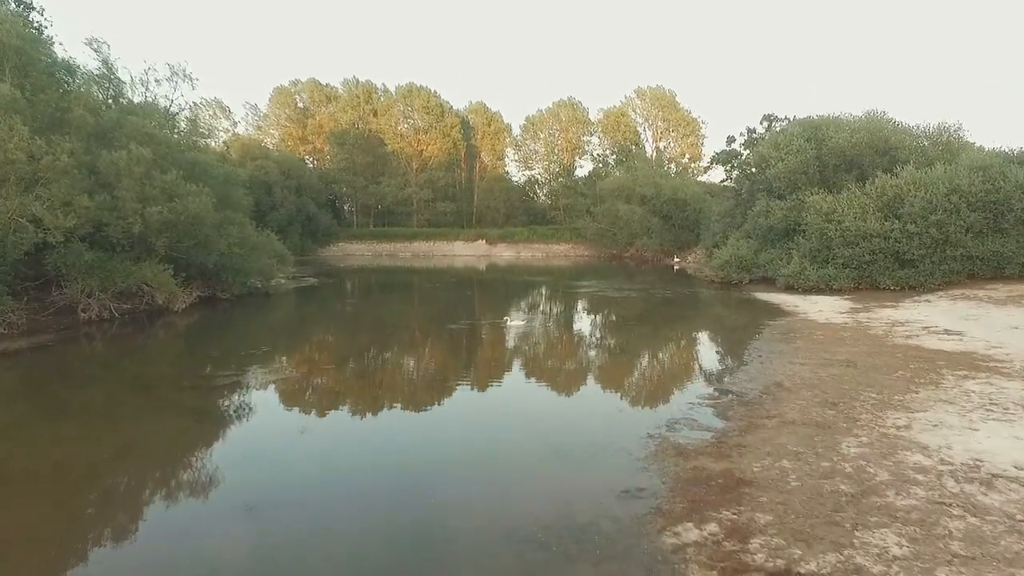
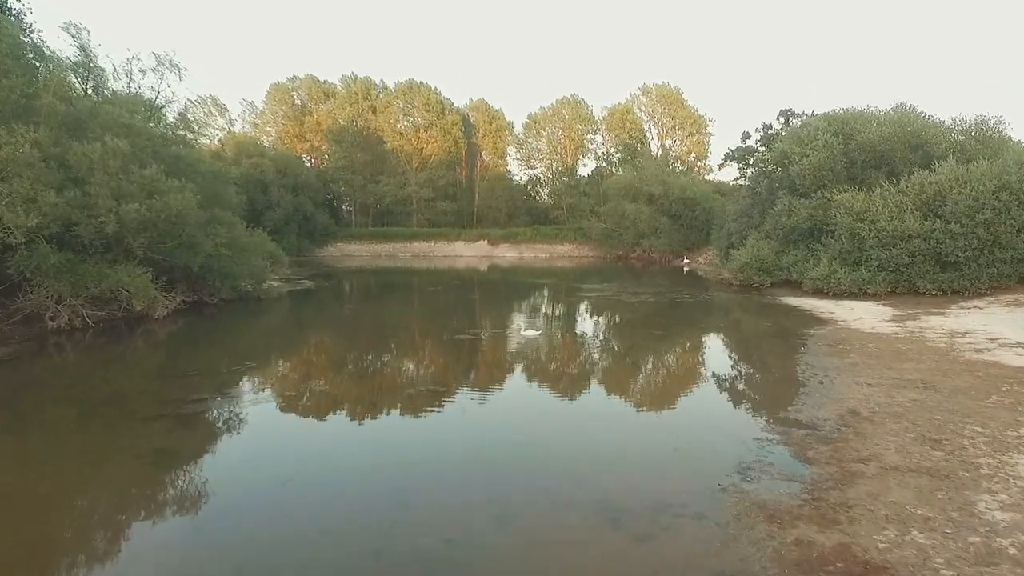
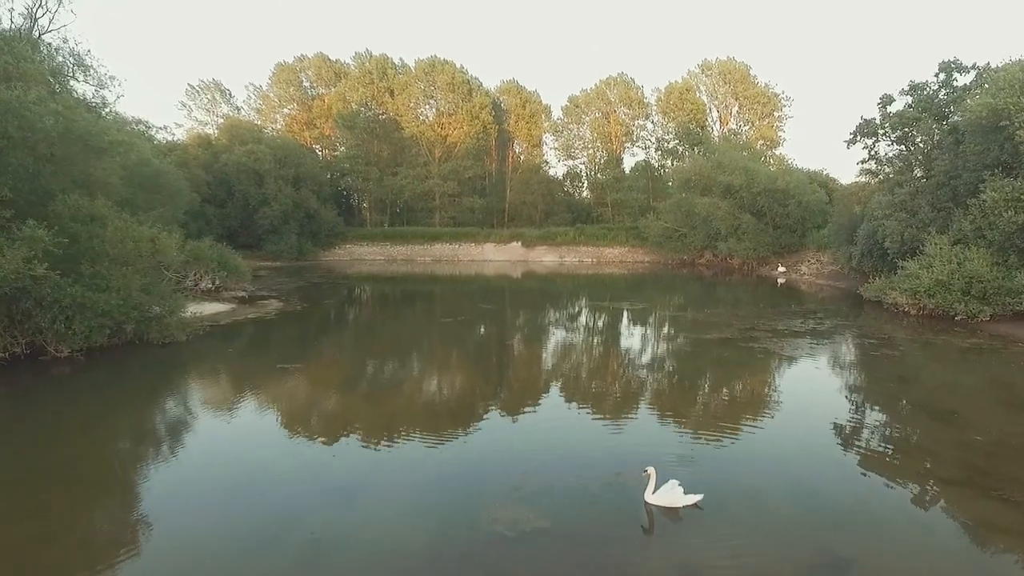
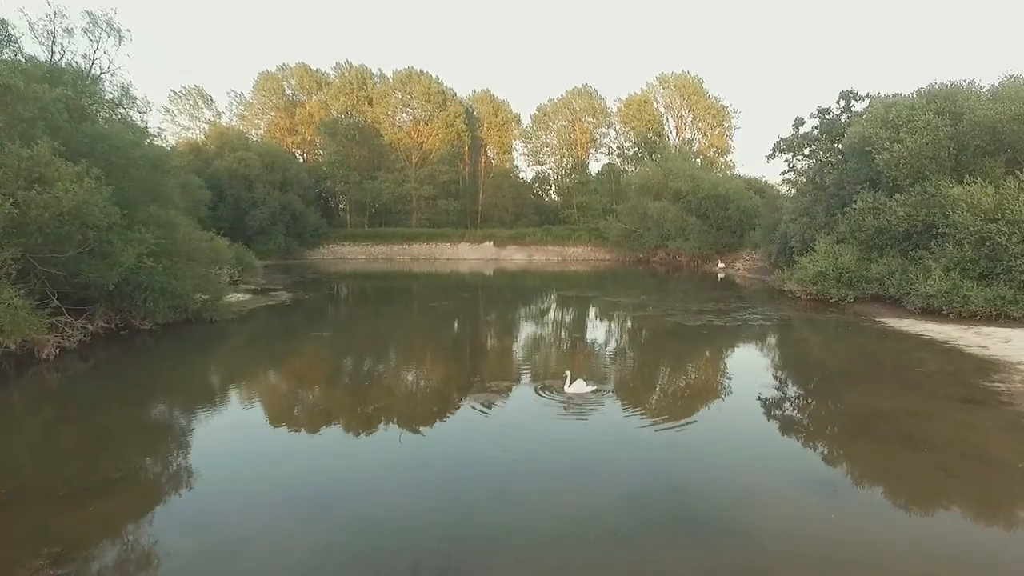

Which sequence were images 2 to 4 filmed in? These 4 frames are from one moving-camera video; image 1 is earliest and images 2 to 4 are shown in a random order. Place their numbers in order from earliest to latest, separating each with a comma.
2, 4, 3
